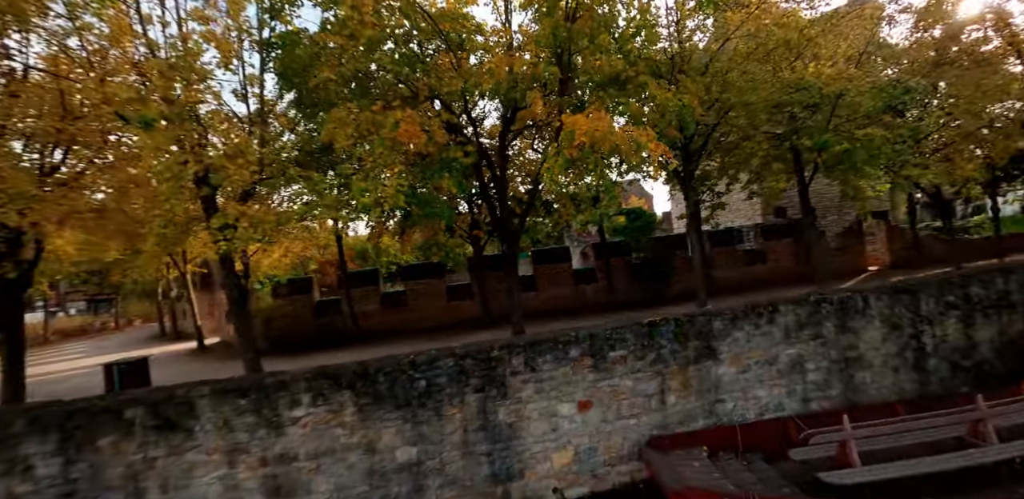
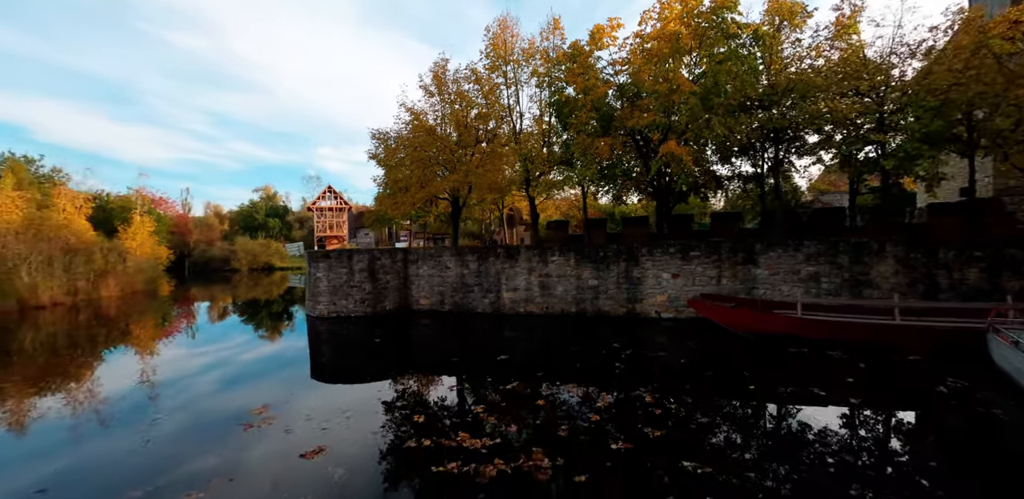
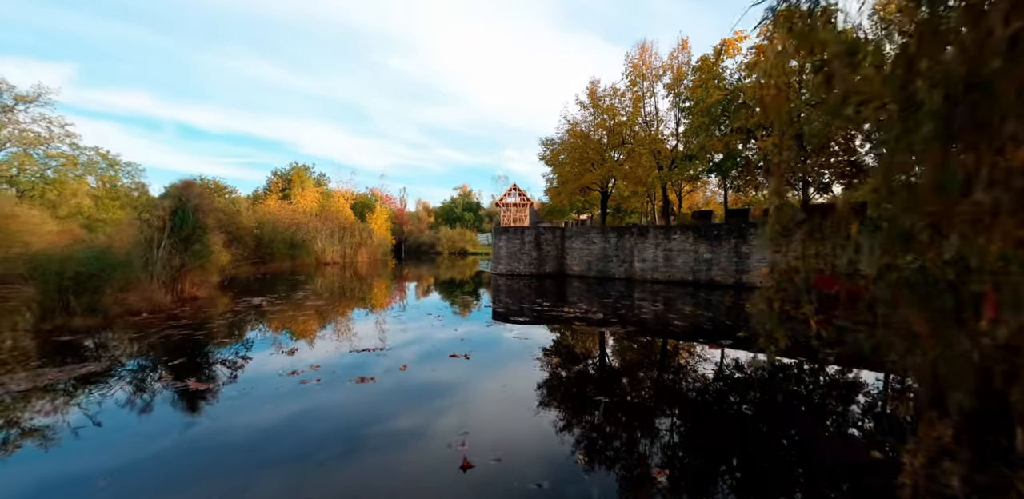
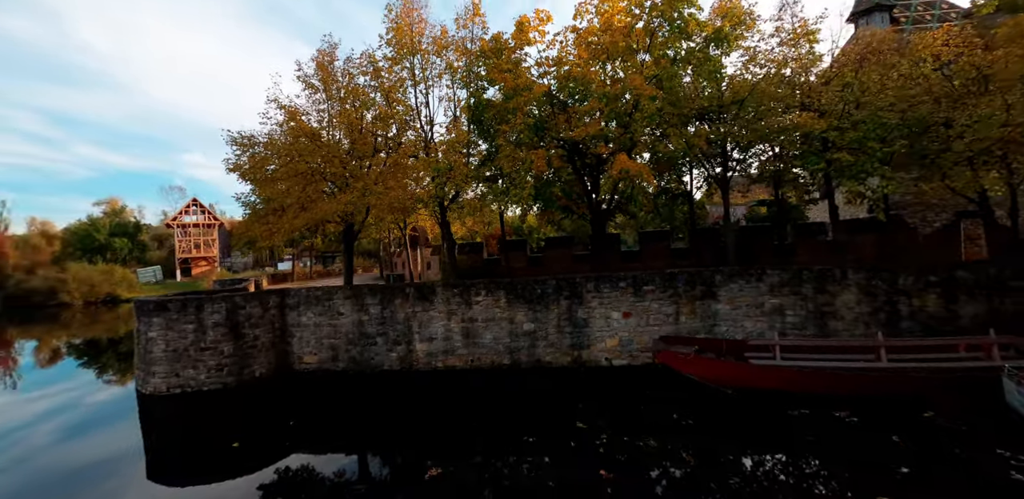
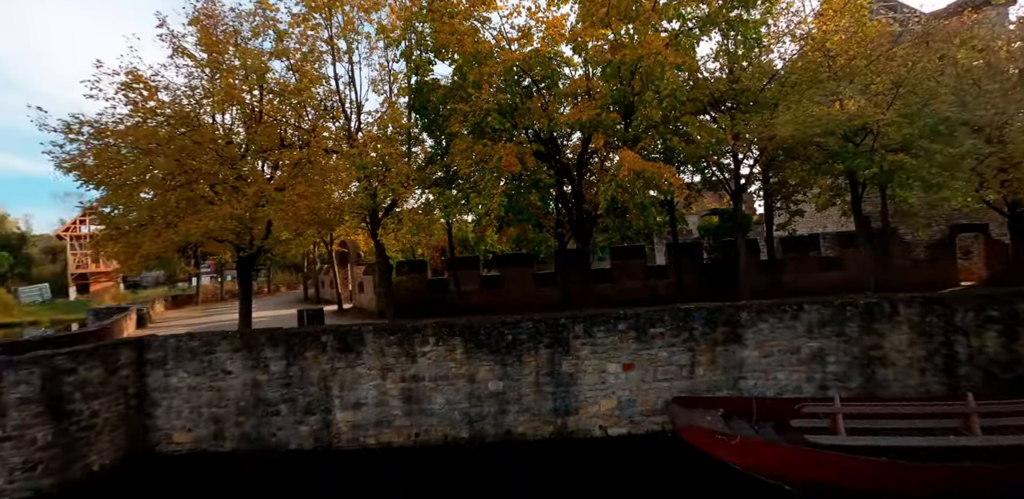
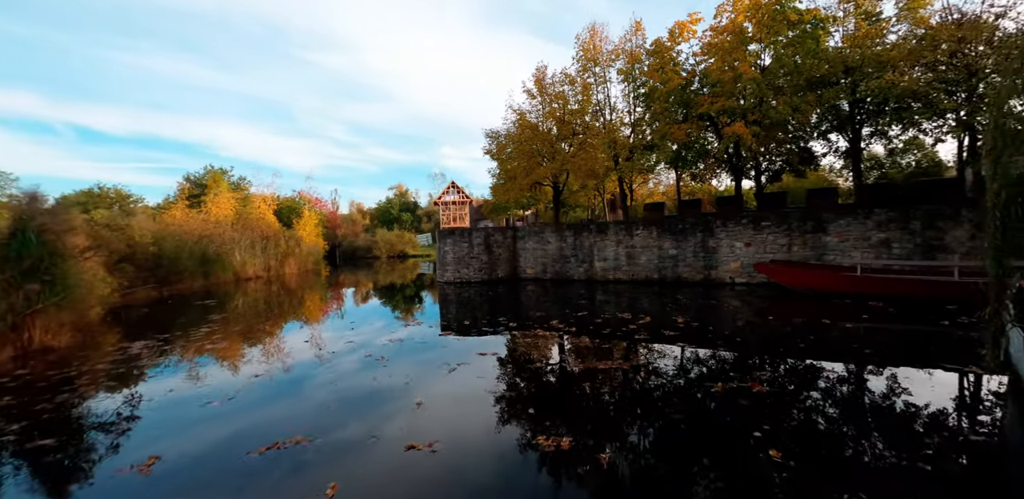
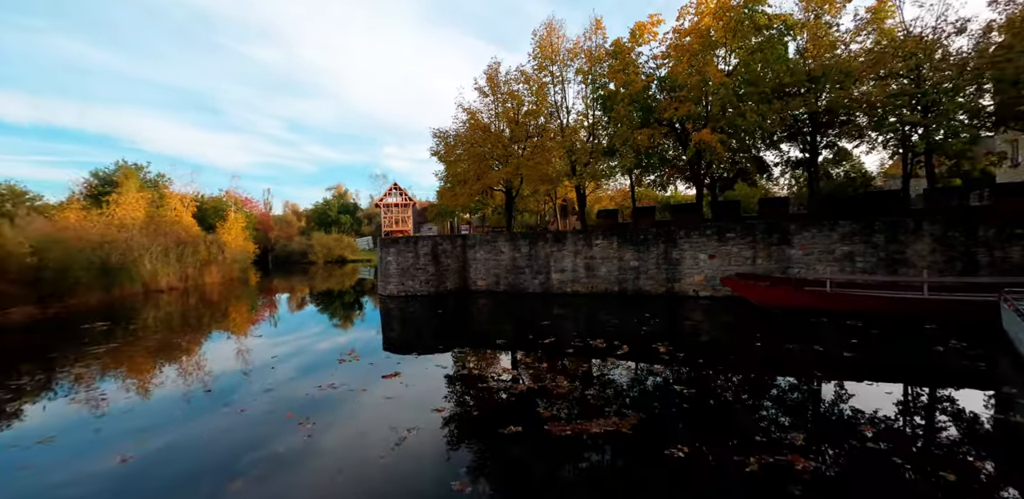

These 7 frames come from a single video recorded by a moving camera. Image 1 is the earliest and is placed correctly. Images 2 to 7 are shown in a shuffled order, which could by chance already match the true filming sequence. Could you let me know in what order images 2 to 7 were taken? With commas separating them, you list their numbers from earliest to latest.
5, 4, 2, 7, 6, 3
